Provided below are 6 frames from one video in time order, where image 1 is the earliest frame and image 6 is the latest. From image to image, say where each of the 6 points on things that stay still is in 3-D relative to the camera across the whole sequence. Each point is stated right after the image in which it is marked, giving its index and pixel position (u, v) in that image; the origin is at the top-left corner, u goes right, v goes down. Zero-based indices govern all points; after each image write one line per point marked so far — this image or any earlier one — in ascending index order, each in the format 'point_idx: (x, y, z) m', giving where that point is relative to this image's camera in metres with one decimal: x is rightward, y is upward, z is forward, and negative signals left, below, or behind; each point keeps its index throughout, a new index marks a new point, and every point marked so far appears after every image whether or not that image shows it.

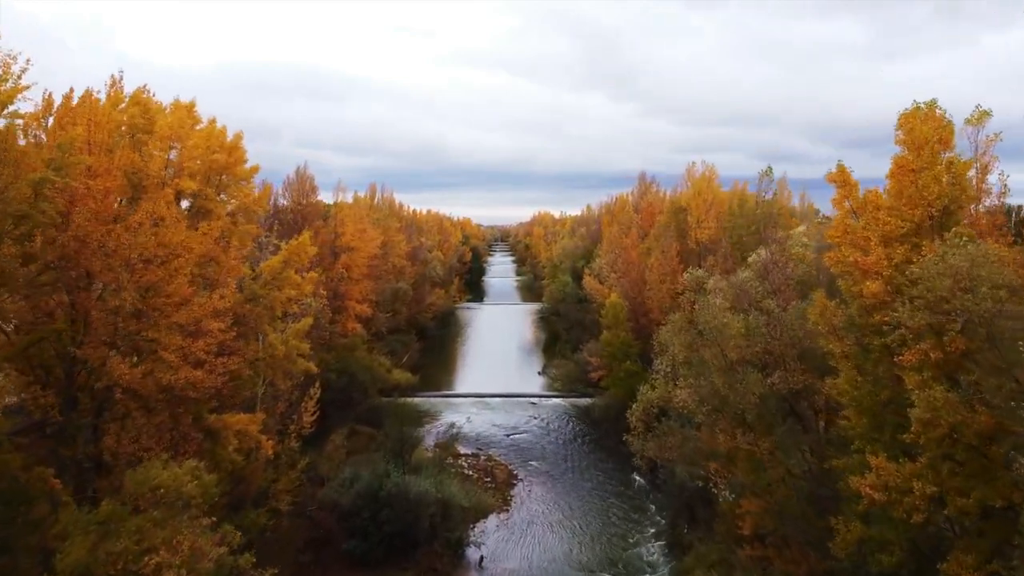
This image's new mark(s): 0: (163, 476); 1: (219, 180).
0: (-5.1, -2.7, +8.9) m
1: (-7.4, +2.7, +15.6) m
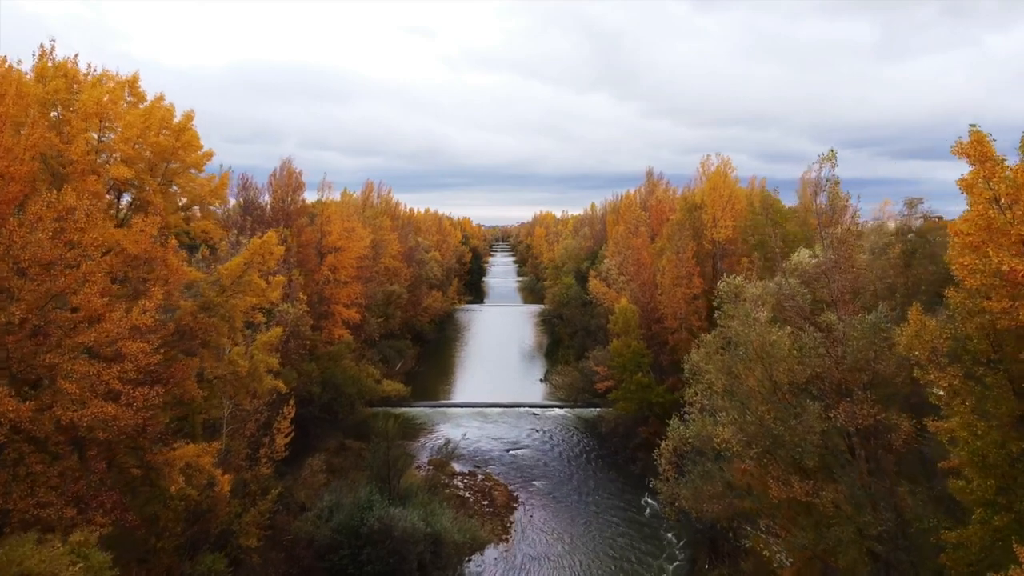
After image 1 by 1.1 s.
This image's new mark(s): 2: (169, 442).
0: (-5.1, -2.9, +6.6) m
1: (-7.4, +2.5, +13.2) m
2: (-7.2, -3.2, +13.0) m
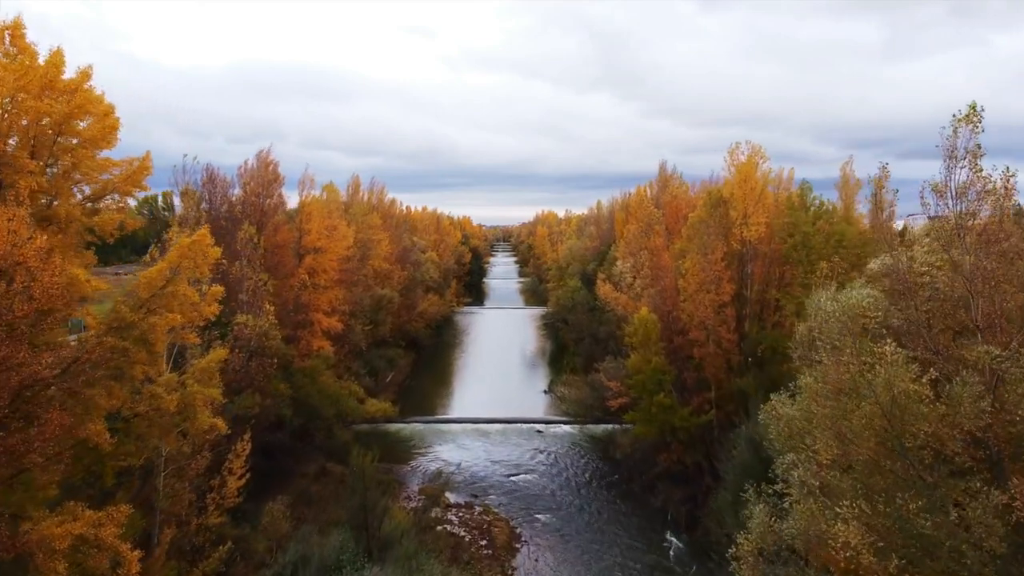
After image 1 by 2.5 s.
0: (-5.0, -3.1, +3.3) m
1: (-7.3, +2.3, +10.0) m
2: (-7.1, -3.4, +9.7) m
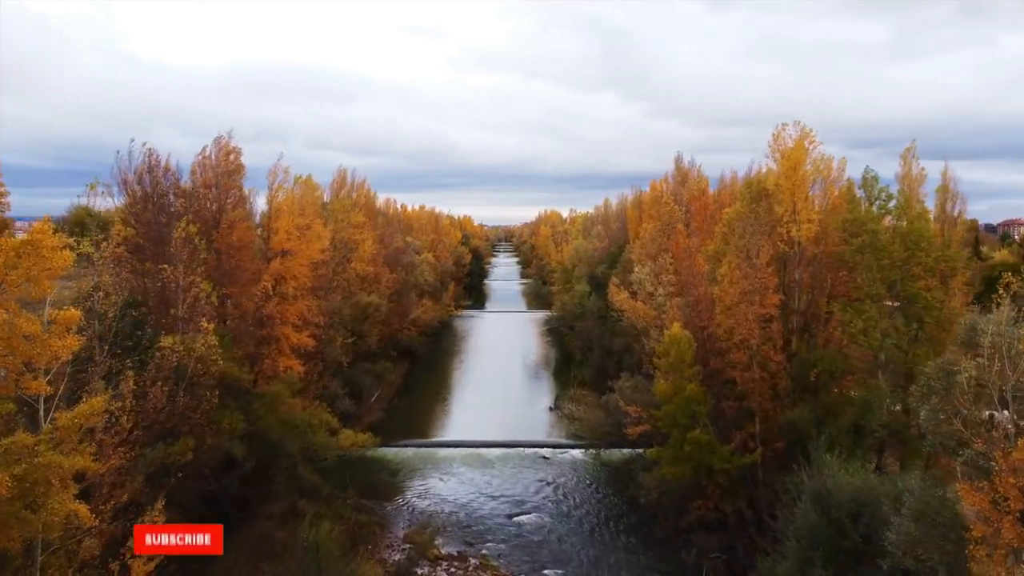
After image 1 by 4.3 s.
0: (-5.0, -3.4, -0.5) m
1: (-7.3, +2.0, +6.1) m
2: (-7.1, -3.8, +5.9) m
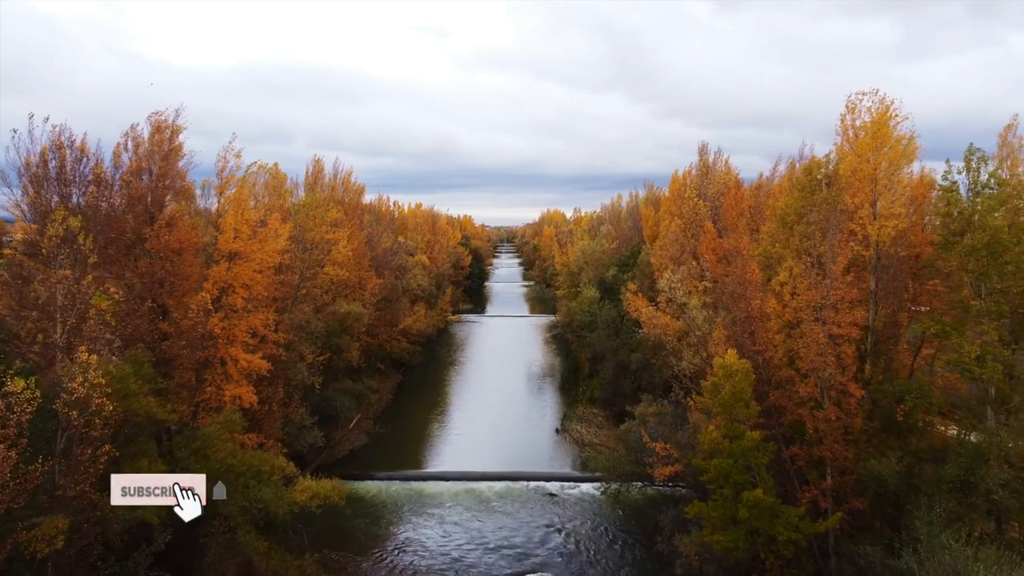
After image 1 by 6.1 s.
0: (-5.0, -3.7, -4.6) m
1: (-7.3, +1.7, +2.1) m
2: (-7.1, -4.0, +1.8) m
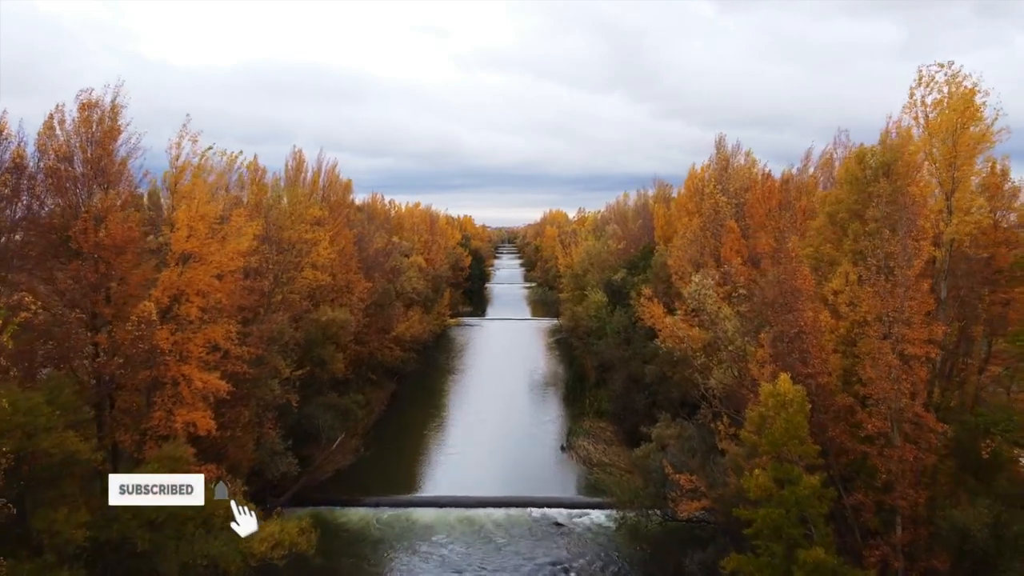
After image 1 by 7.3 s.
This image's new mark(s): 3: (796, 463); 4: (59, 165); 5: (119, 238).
0: (-5.1, -3.9, -7.1) m
1: (-7.3, +1.5, -0.5) m
2: (-7.1, -4.2, -0.7) m
3: (+5.2, -3.2, +11.3) m
4: (-9.7, +2.6, +13.3) m
5: (-8.4, +1.1, +13.3) m
